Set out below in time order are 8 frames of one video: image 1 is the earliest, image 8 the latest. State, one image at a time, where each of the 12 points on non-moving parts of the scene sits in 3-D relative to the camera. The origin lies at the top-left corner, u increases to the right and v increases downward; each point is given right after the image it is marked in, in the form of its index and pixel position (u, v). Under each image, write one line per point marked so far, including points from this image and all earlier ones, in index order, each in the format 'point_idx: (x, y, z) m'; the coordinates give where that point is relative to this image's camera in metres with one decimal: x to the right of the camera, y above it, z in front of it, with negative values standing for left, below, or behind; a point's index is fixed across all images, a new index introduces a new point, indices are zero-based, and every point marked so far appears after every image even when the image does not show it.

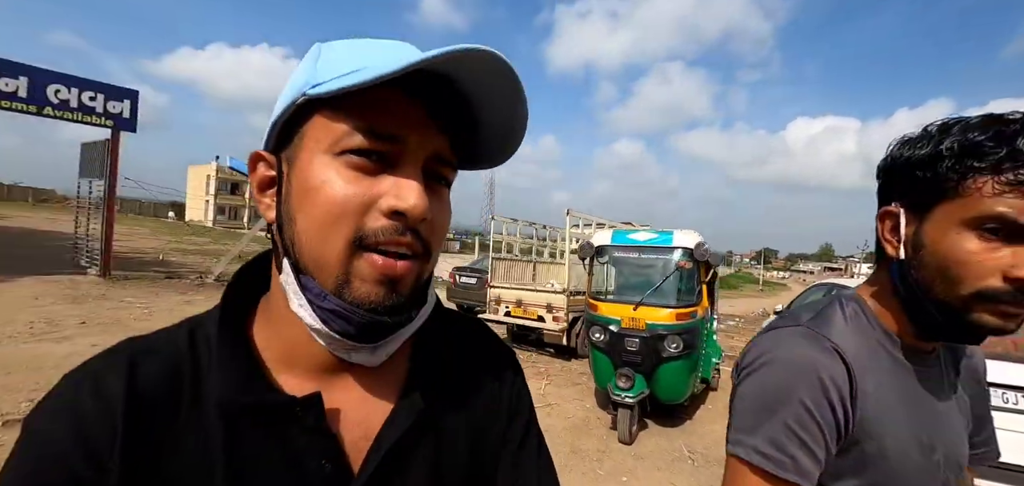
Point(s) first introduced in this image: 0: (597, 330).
0: (+0.9, -0.9, +4.2) m
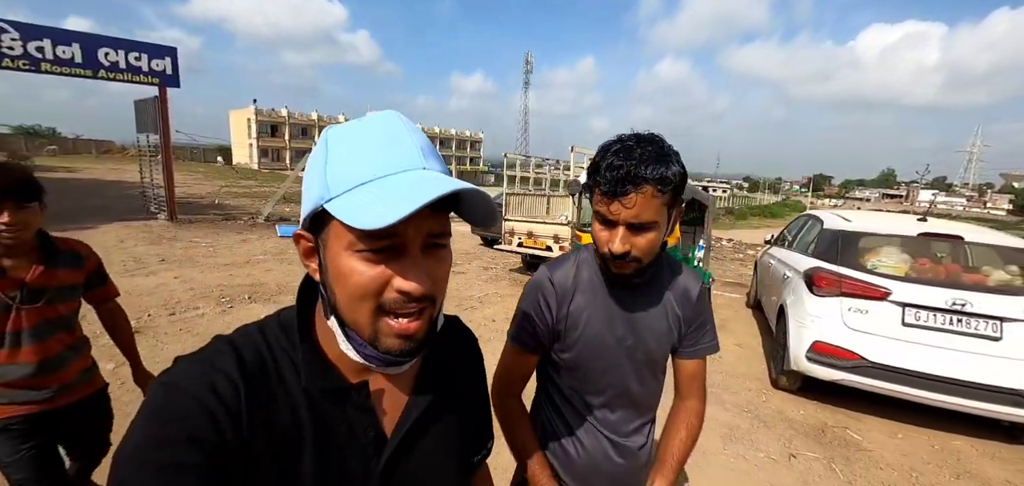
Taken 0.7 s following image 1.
0: (+0.8, -0.2, +4.7) m
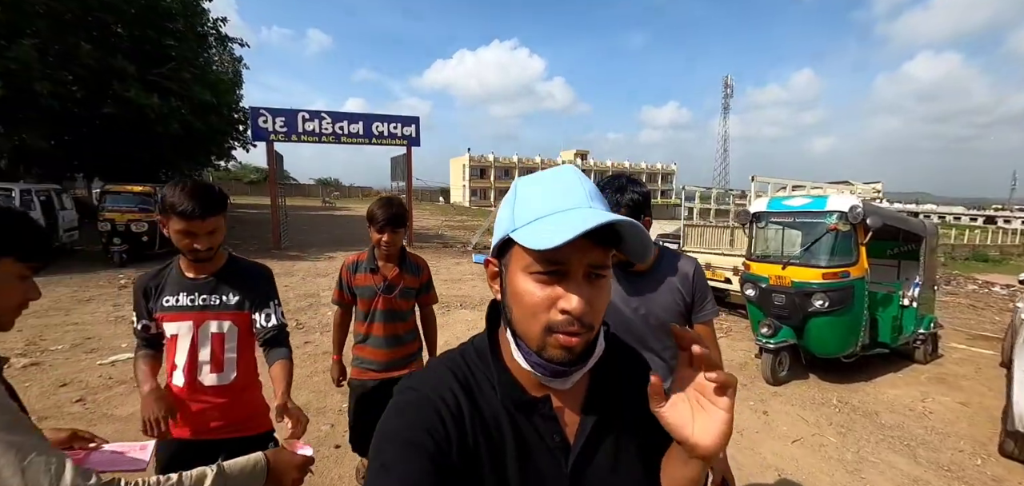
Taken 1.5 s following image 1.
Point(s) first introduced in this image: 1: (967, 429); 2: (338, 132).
0: (+2.7, -0.5, +4.7) m
1: (+4.2, -1.7, +3.8) m
2: (-6.0, +3.8, +14.1) m
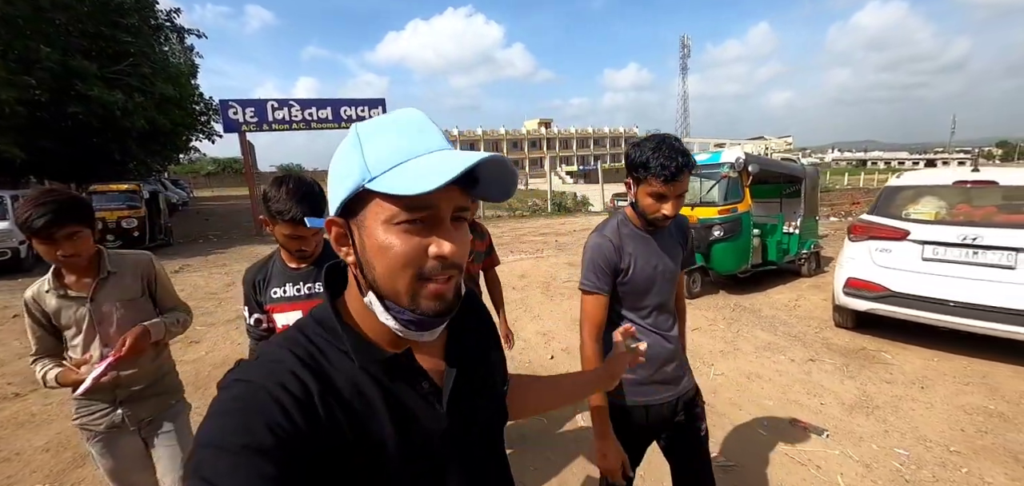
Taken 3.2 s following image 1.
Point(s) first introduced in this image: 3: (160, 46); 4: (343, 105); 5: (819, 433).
0: (+2.3, +0.2, +6.1) m
1: (+3.9, -0.9, +5.3) m
2: (-7.3, +4.4, +14.5) m
3: (-12.8, +7.2, +15.0) m
4: (-6.1, +5.0, +14.9) m
5: (+2.3, -1.4, +3.0) m
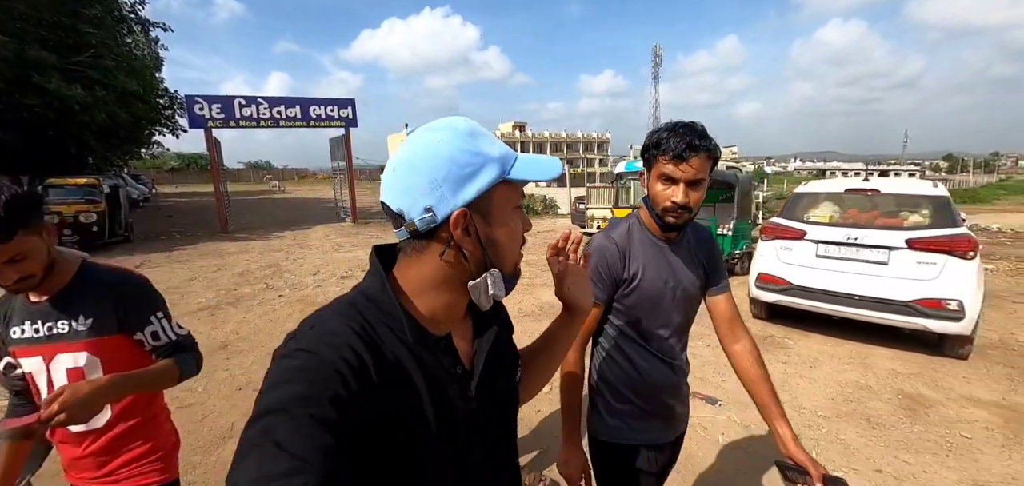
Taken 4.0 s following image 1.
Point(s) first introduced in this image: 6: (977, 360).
0: (+1.6, +0.2, +6.6) m
1: (+3.3, -0.9, +5.9) m
2: (-8.4, +4.5, +14.5) m
3: (-13.9, +7.4, +14.7) m
4: (-7.2, +5.1, +14.9) m
5: (+1.8, -1.4, +3.6) m
6: (+5.3, -1.3, +4.6) m
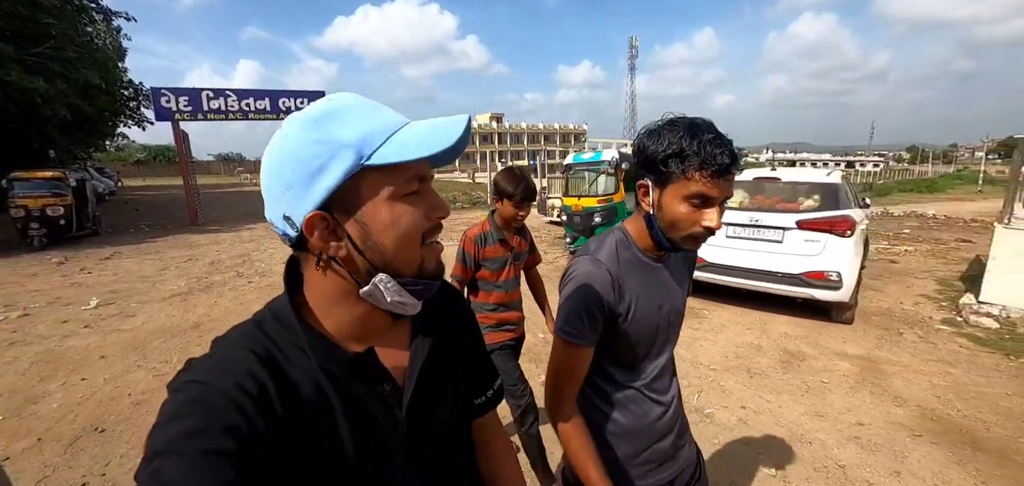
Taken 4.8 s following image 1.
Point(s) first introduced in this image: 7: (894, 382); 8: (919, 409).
0: (+0.9, +0.5, +7.2) m
1: (+2.6, -0.7, +6.6) m
2: (-9.5, +4.7, +14.6) m
3: (-15.0, +7.6, +14.4) m
4: (-8.4, +5.4, +15.0) m
5: (+1.2, -1.2, +4.2) m
6: (+4.6, -1.1, +5.4) m
7: (+3.9, -1.4, +4.2) m
8: (+3.7, -1.5, +3.7) m
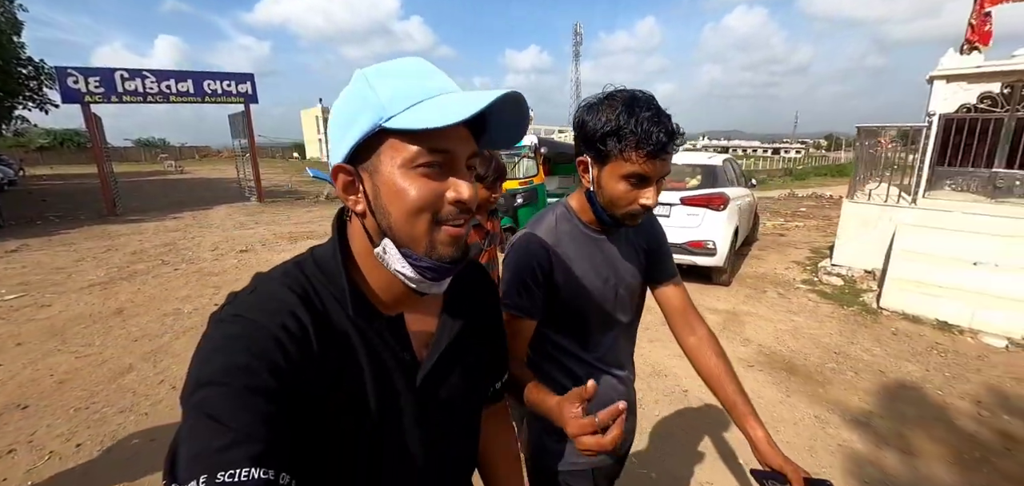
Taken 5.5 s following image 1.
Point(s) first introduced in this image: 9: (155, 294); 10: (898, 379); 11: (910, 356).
0: (-0.4, +0.8, +7.7) m
1: (+1.4, -0.3, +7.4) m
2: (-11.7, +5.1, +13.8) m
3: (-17.2, +7.7, +12.9) m
4: (-10.6, +5.7, +14.3) m
5: (+0.2, -0.9, +4.8) m
6: (+3.5, -0.7, +6.4) m
7: (+2.9, -1.1, +5.1) m
8: (+2.8, -1.2, +4.7) m
9: (-5.5, -0.8, +6.4) m
10: (+4.1, -1.5, +4.4) m
11: (+4.6, -1.3, +4.8) m
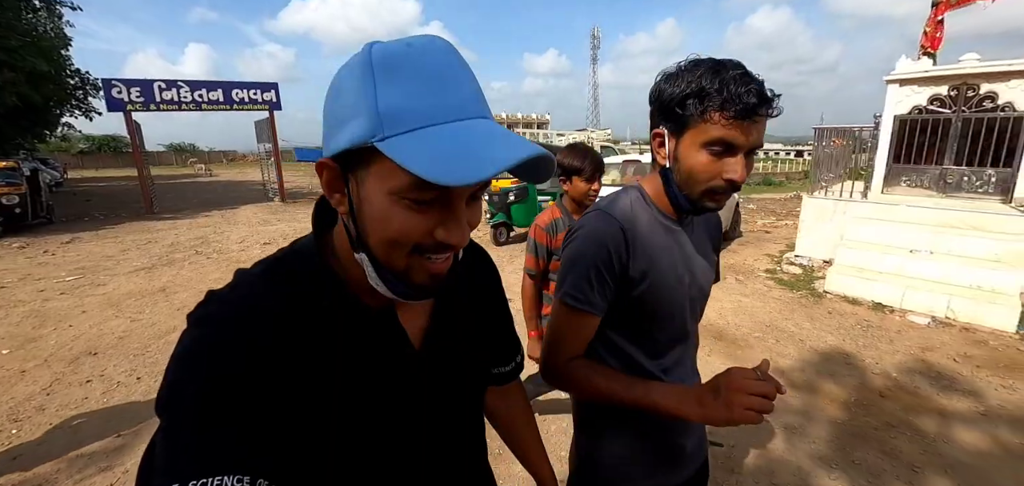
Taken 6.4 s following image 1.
0: (-0.6, +1.0, +8.6) m
1: (+1.1, -0.1, +8.1) m
2: (-11.6, +5.3, +15.2) m
3: (-17.2, +8.0, +14.5) m
4: (-10.5, +5.9, +15.6) m
5: (-0.1, -0.7, +5.7) m
6: (+3.2, -0.5, +7.1) m
7: (+2.6, -0.9, +5.8) m
8: (+2.5, -1.0, +5.4) m
9: (-5.8, -0.6, +7.5) m
10: (+3.8, -1.3, +5.1) m
11: (+4.3, -1.1, +5.4) m
